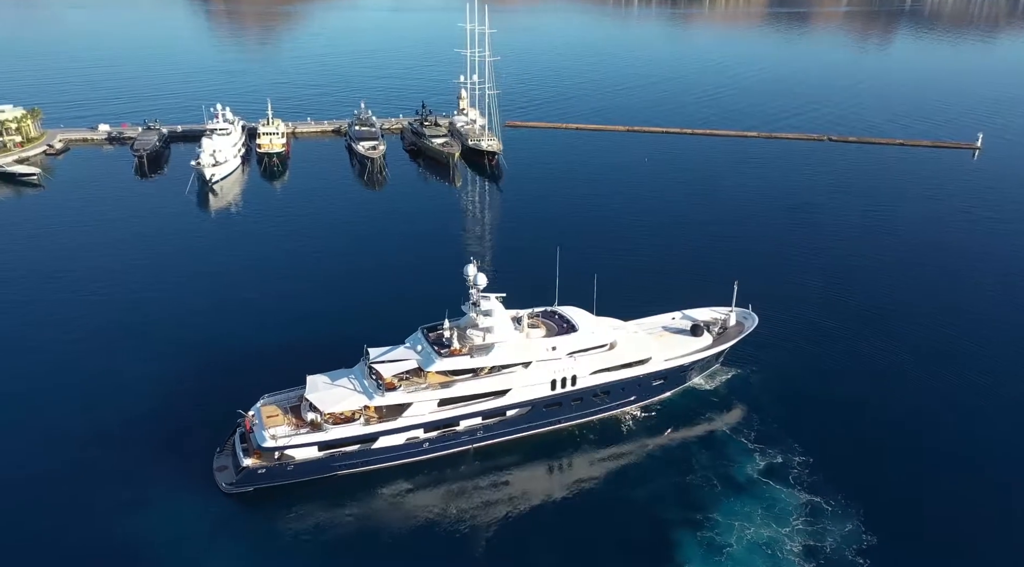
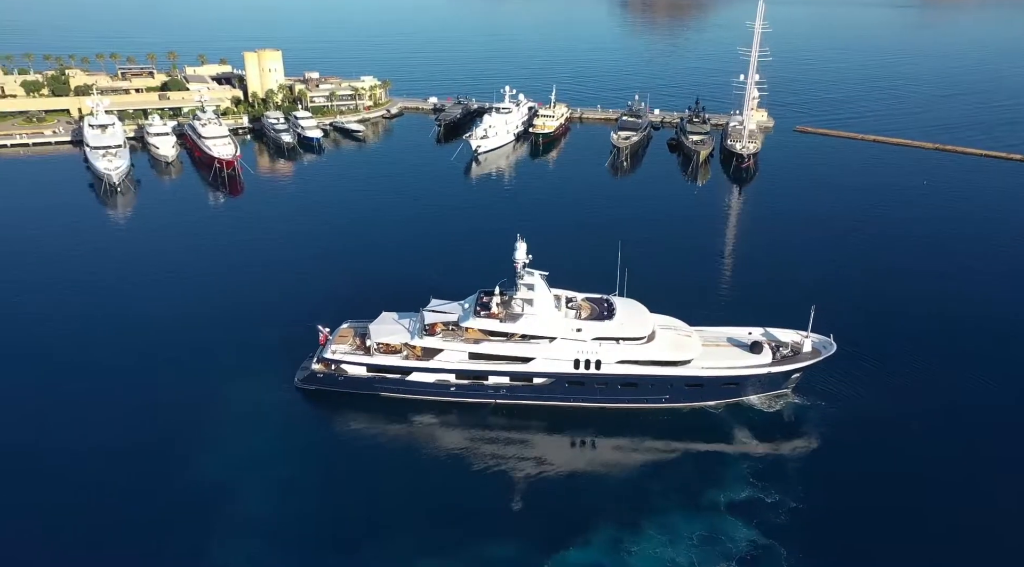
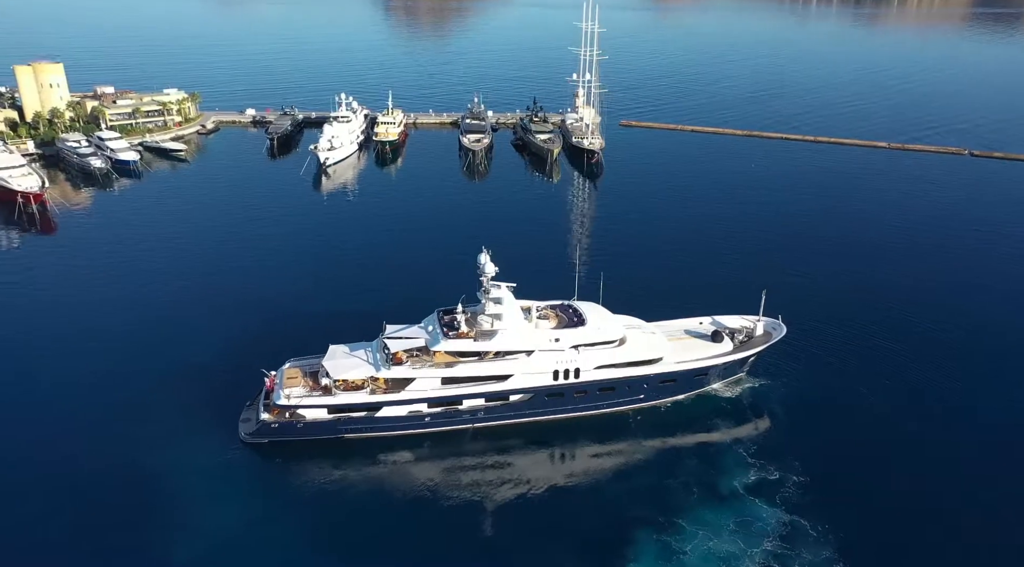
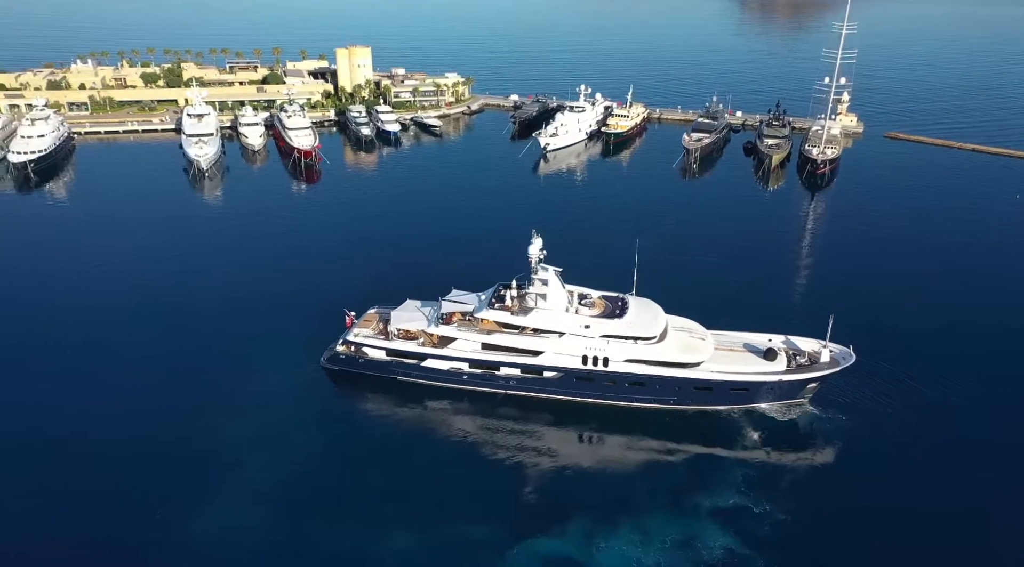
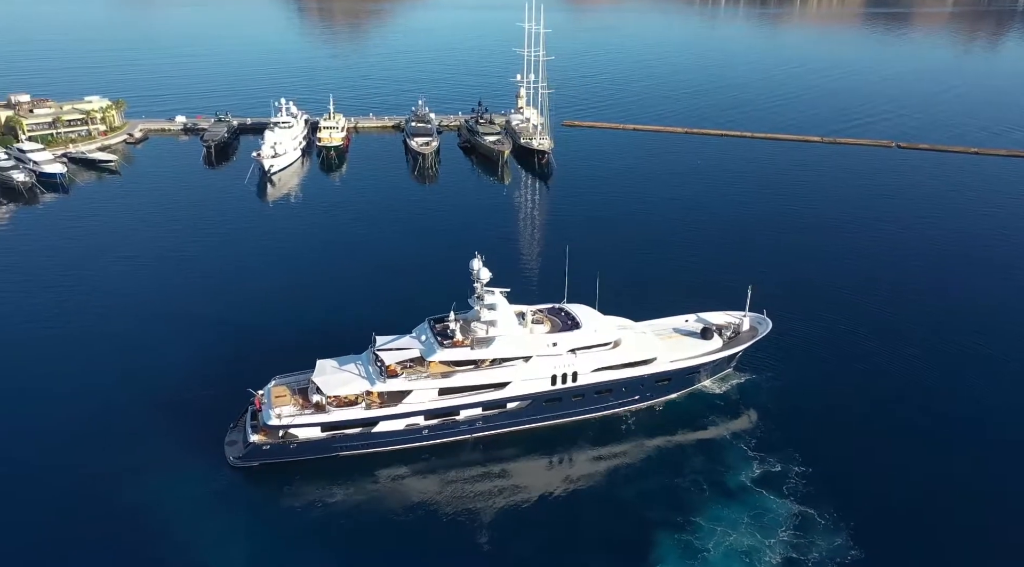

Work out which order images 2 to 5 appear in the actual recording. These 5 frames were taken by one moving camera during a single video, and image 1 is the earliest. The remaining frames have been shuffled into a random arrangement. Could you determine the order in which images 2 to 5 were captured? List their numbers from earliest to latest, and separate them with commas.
5, 3, 2, 4
